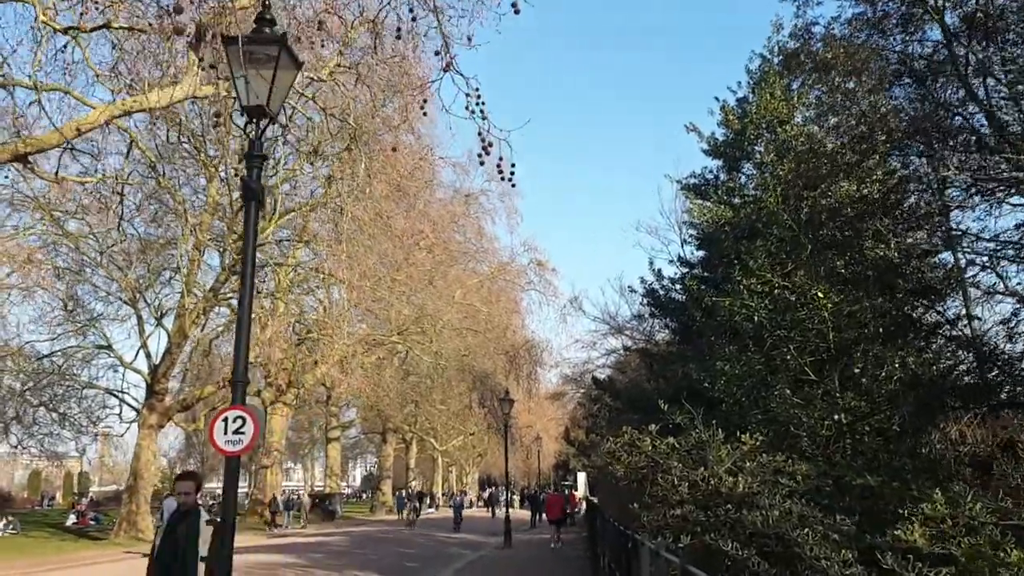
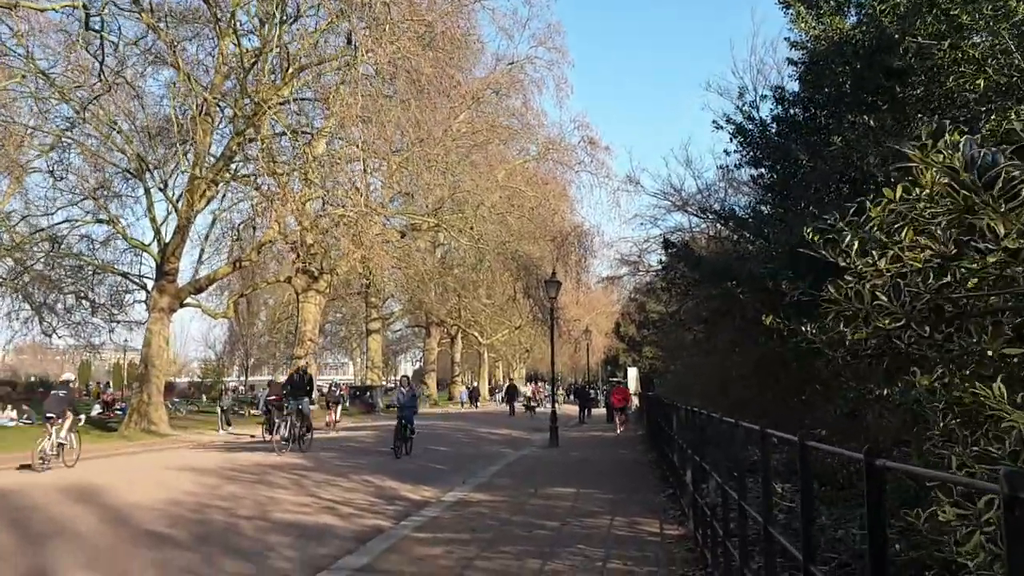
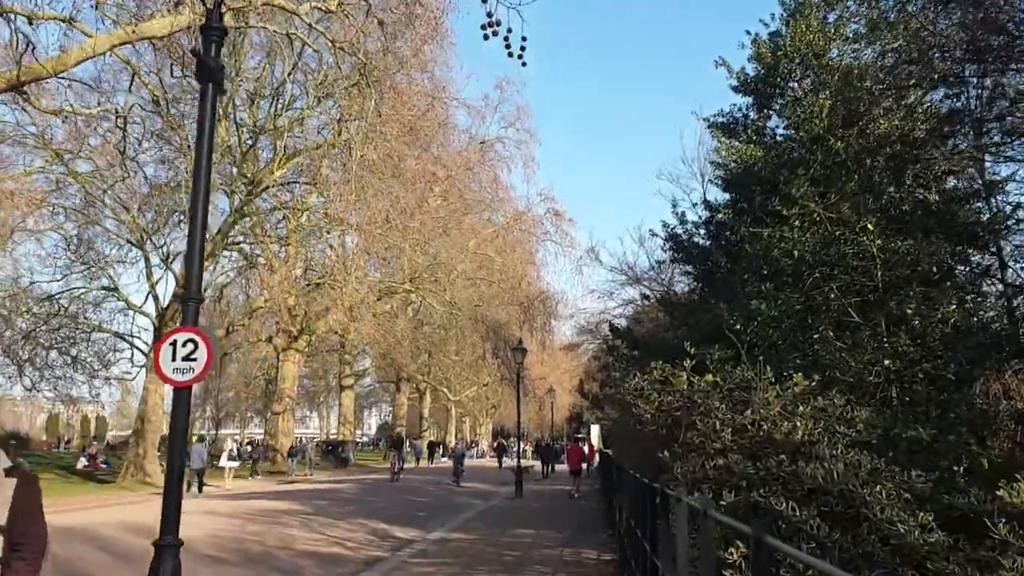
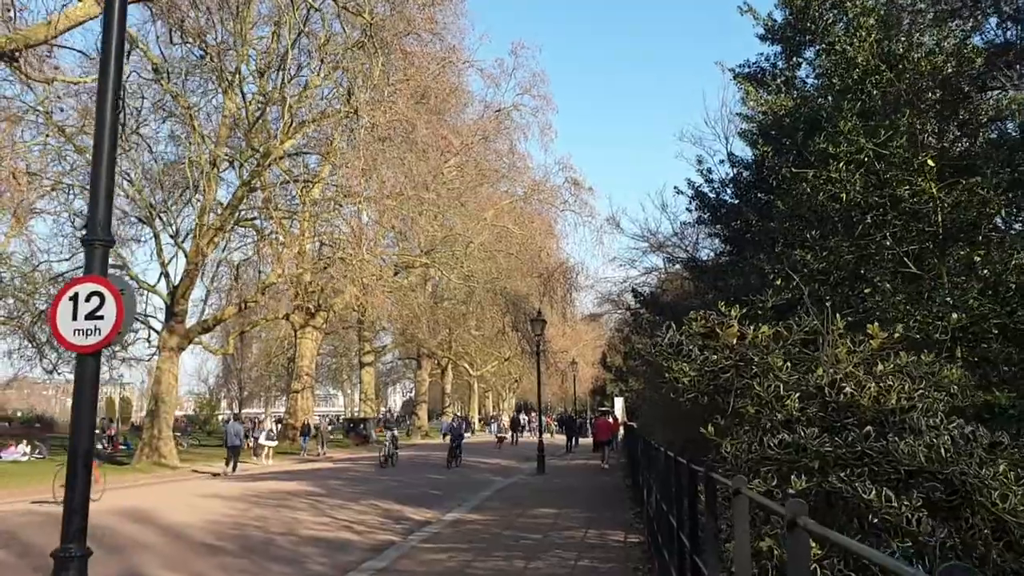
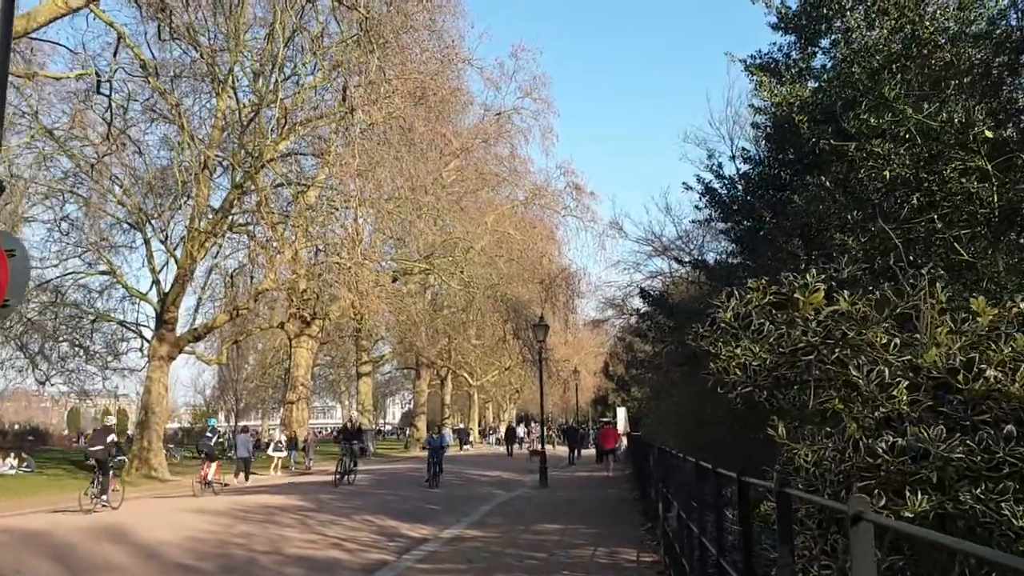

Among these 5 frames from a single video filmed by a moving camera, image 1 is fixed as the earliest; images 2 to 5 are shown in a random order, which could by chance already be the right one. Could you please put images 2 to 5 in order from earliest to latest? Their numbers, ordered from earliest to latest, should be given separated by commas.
3, 4, 5, 2
